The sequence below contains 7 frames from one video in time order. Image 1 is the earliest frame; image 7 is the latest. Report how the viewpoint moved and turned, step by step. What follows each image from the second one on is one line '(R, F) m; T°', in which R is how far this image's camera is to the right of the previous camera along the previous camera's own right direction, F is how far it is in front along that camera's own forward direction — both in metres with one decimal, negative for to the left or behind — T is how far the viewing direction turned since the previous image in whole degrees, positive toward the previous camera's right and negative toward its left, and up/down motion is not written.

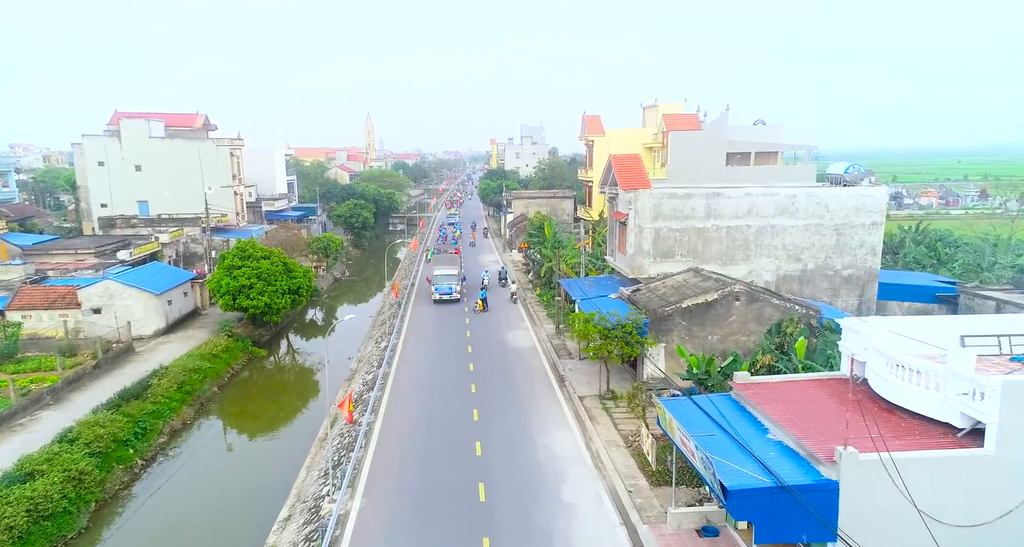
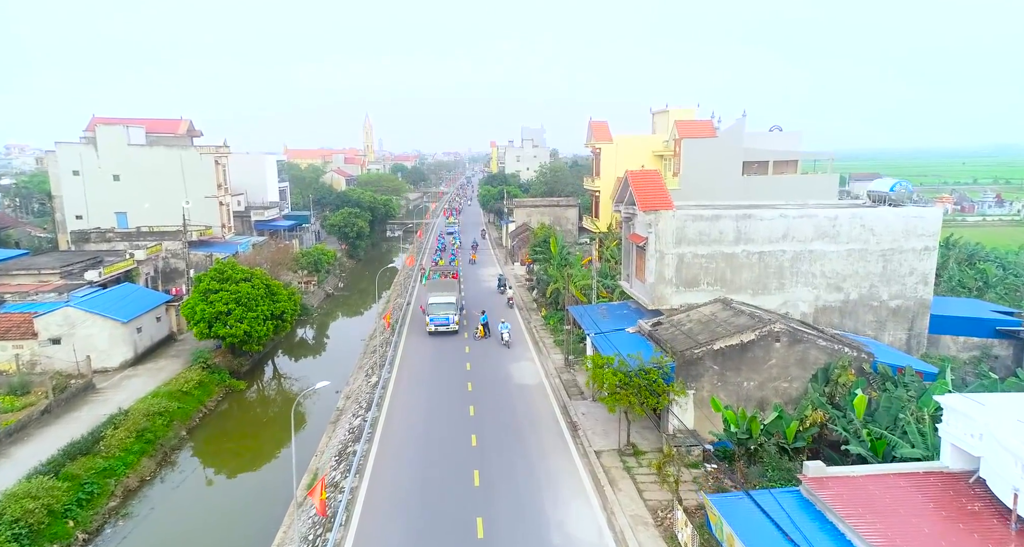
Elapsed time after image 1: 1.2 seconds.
(-0.2, +2.5) m; 0°
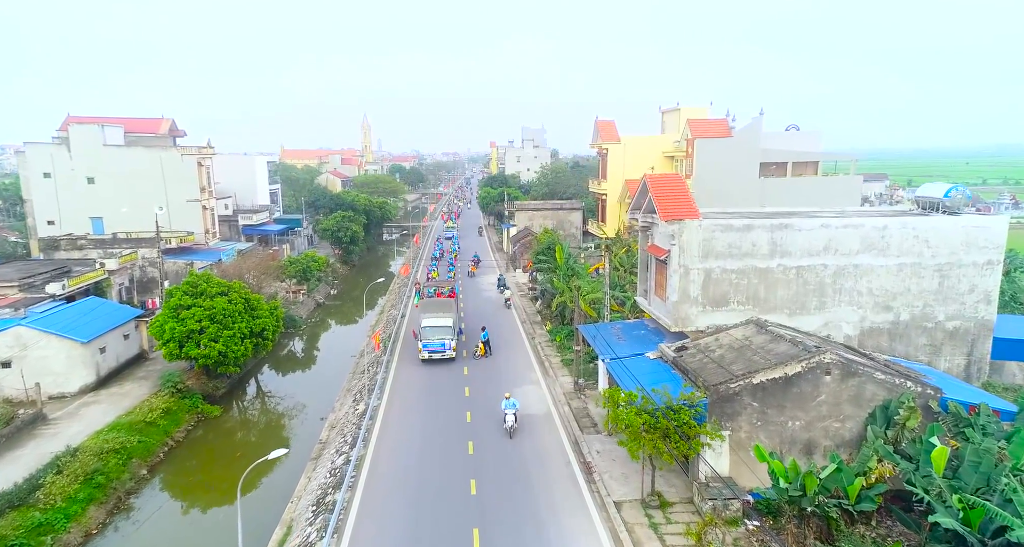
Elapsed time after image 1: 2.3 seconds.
(-0.1, +2.3) m; 0°
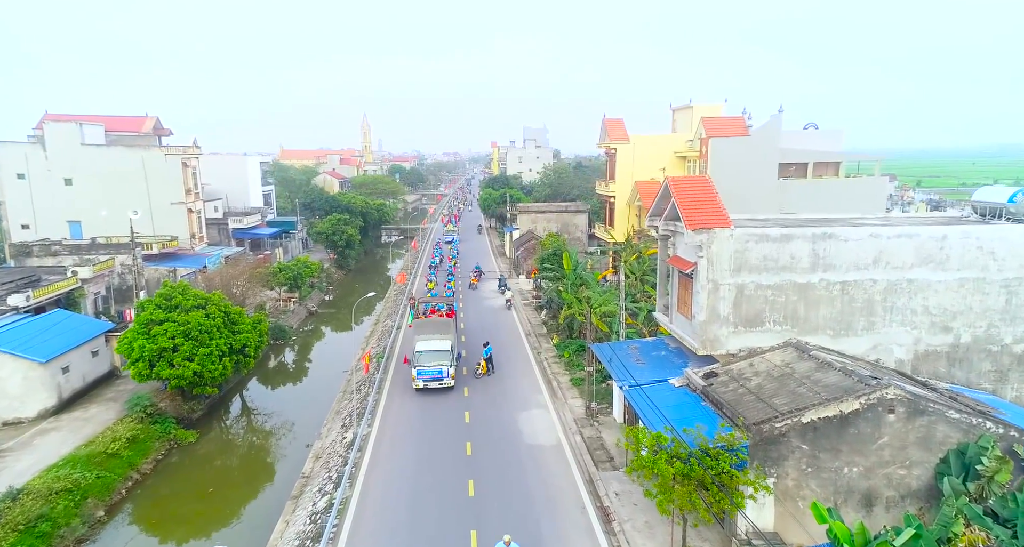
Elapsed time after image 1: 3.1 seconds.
(-0.1, +2.1) m; 0°
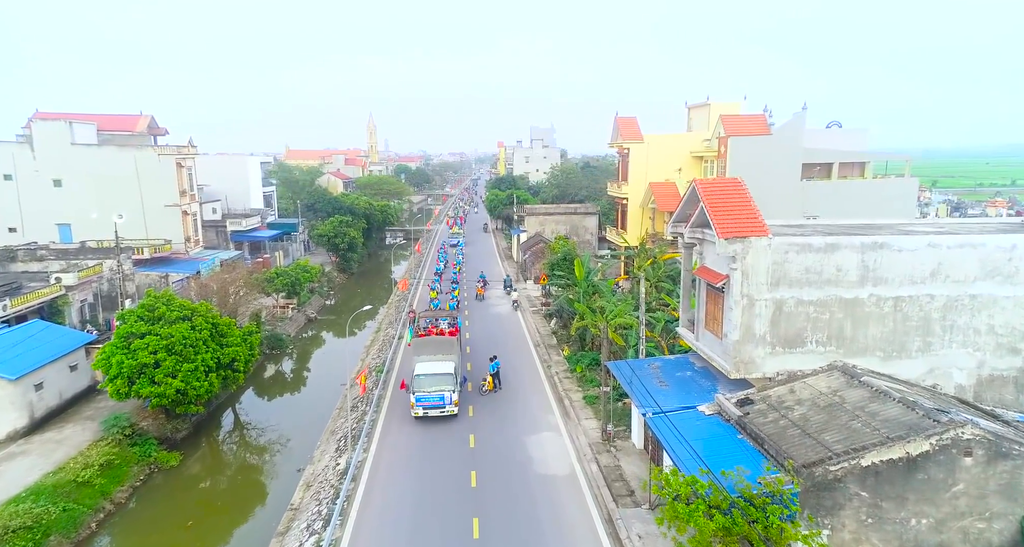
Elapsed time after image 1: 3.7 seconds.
(-0.1, +1.6) m; -1°
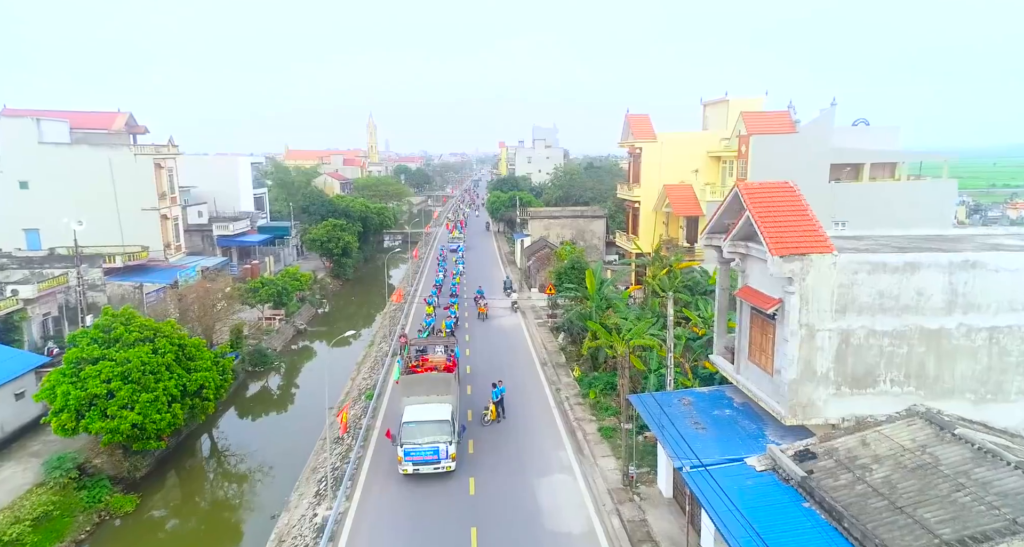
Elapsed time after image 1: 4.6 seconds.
(-0.1, +2.4) m; 0°
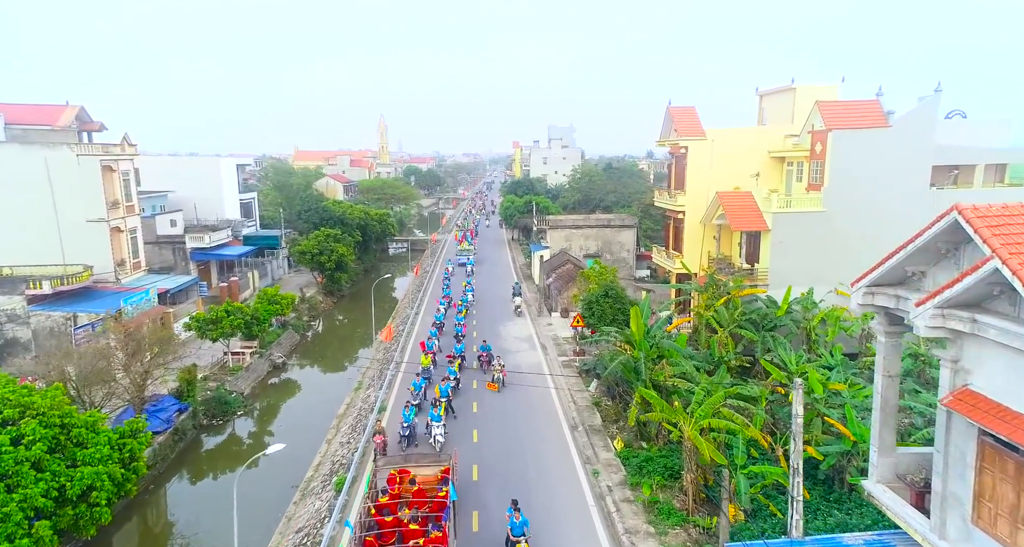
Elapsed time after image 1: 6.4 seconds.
(-0.2, +5.6) m; -1°
